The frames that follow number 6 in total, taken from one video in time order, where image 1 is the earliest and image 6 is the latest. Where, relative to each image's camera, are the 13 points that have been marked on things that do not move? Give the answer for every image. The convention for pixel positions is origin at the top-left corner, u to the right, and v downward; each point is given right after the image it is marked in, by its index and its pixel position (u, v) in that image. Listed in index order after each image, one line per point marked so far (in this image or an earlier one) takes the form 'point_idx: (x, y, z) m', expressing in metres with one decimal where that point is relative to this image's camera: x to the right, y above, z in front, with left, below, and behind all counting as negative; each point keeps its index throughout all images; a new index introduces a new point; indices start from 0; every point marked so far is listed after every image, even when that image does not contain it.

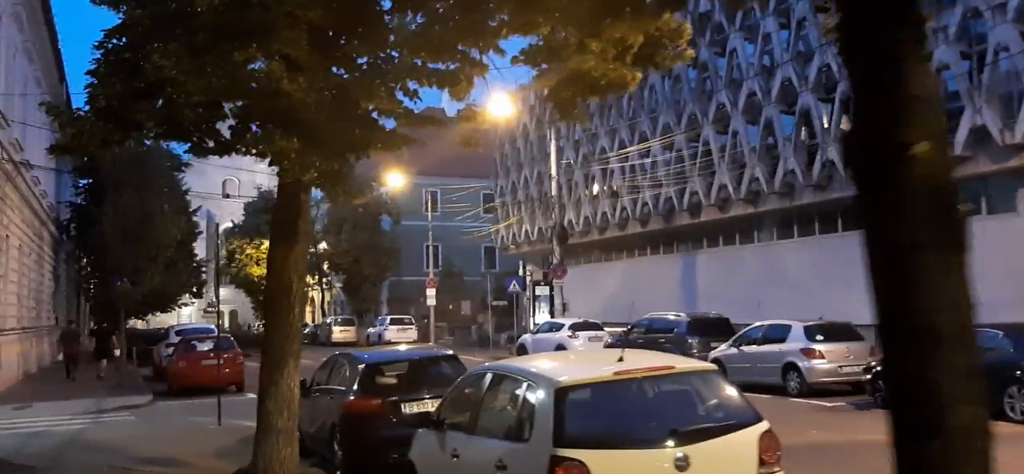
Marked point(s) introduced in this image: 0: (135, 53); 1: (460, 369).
0: (-3.6, +1.8, +9.0) m
1: (-0.6, -1.6, +11.4) m
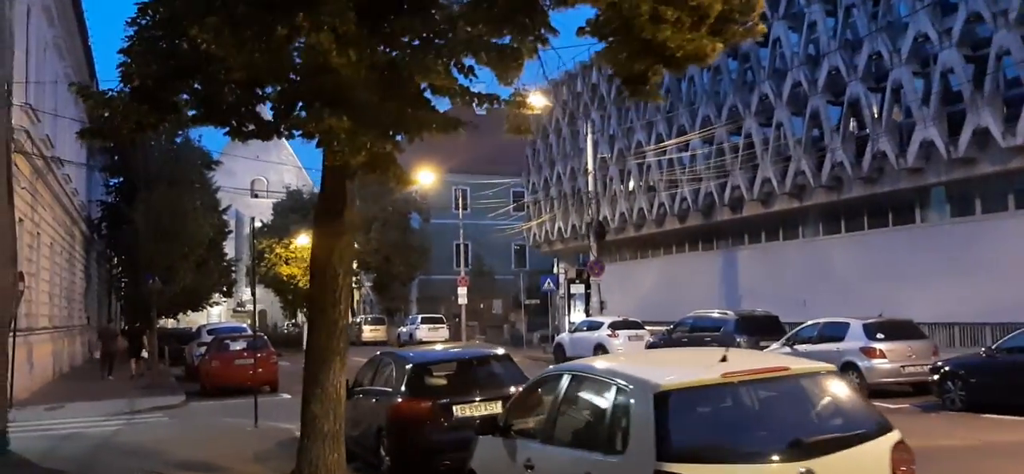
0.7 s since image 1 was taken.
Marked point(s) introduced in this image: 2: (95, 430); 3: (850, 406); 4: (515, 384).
0: (-3.1, +1.8, +8.4) m
1: (0.0, -1.5, +10.7) m
2: (-7.1, -3.3, +16.0) m
3: (+1.9, -0.9, +5.2) m
4: (0.0, -1.6, +10.3) m
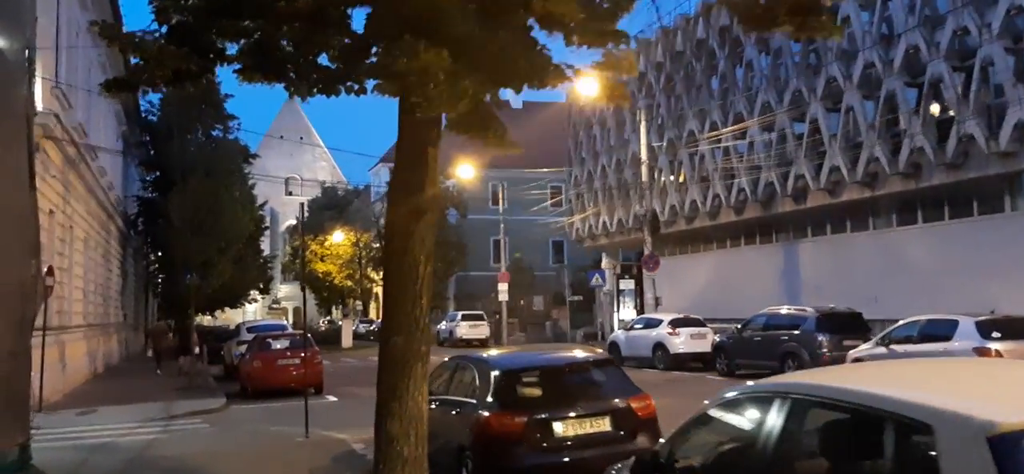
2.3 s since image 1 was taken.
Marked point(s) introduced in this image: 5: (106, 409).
0: (-2.1, +2.0, +6.8) m
1: (+1.0, -1.3, +9.1) m
2: (-5.9, -3.1, +14.6) m
3: (+2.7, -0.8, +3.5) m
4: (+1.0, -1.5, +8.7) m
5: (-8.0, -3.4, +18.7) m
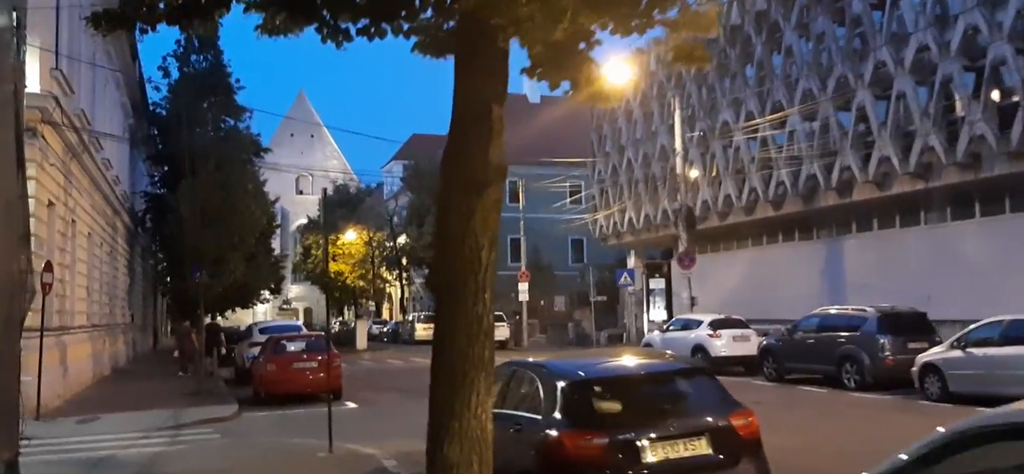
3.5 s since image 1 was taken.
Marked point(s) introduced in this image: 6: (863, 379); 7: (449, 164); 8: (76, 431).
0: (-1.6, +2.1, +5.3) m
1: (+1.6, -1.2, +7.5) m
2: (-5.3, -3.0, +13.1) m
3: (+3.2, -0.6, +2.0) m
4: (+1.6, -1.3, +7.1) m
5: (-7.3, -3.3, +17.2) m
6: (+7.1, -2.9, +19.1) m
7: (-0.4, +0.5, +6.0) m
8: (-7.2, -3.2, +15.6) m
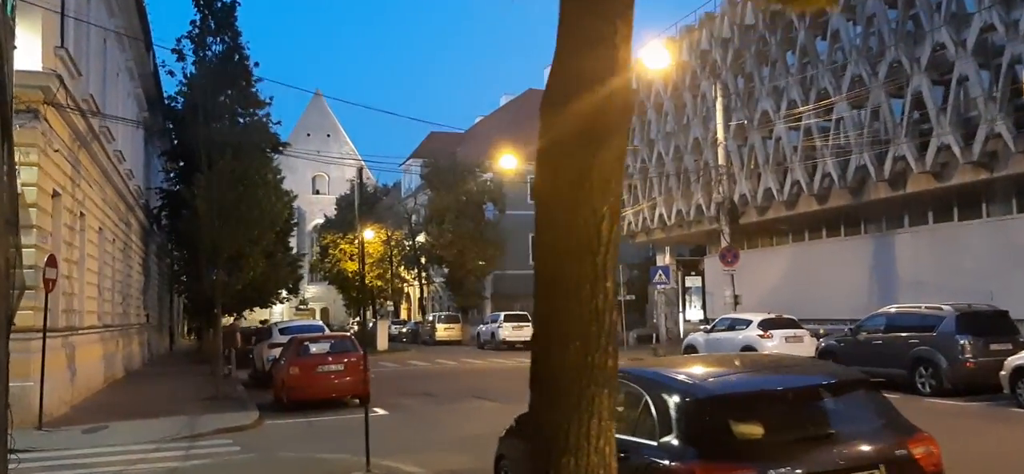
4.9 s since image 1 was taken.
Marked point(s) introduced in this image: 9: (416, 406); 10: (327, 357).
0: (-1.0, +2.3, +3.8) m
1: (+2.2, -1.0, +5.9) m
2: (-4.6, -2.8, +11.6) m
3: (+3.7, -0.5, +0.4) m
4: (+2.2, -1.2, +5.6) m
5: (-6.6, -3.1, +15.8) m
6: (+7.9, -2.7, +17.4) m
7: (+0.2, +0.6, +4.5) m
8: (-6.4, -3.1, +14.2) m
9: (-1.9, -3.4, +18.8) m
10: (-3.7, -2.4, +18.8) m
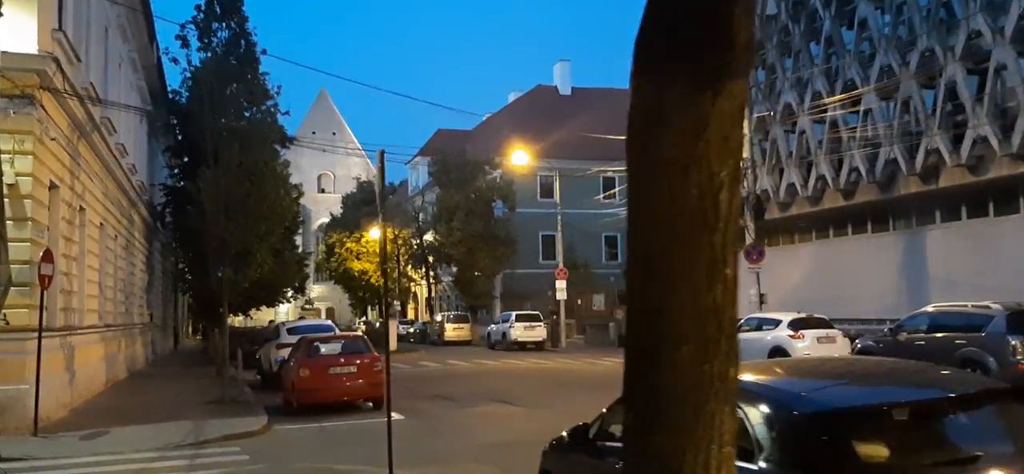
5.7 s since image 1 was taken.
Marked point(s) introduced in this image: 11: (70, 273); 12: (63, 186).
0: (-0.7, +2.4, +2.8) m
1: (+2.5, -0.9, +5.0) m
2: (-4.2, -2.7, +10.7) m
3: (+4.0, -0.4, -0.6) m
4: (+2.5, -1.1, +4.6) m
5: (-6.2, -3.0, +14.8) m
6: (+8.3, -2.6, +16.4) m
7: (+0.6, +0.7, +3.5) m
8: (-6.0, -3.0, +13.2) m
9: (-1.5, -3.3, +17.8) m
10: (-3.3, -2.3, +17.8) m
11: (-8.6, -0.7, +18.4) m
12: (-8.1, +0.9, +17.0) m
